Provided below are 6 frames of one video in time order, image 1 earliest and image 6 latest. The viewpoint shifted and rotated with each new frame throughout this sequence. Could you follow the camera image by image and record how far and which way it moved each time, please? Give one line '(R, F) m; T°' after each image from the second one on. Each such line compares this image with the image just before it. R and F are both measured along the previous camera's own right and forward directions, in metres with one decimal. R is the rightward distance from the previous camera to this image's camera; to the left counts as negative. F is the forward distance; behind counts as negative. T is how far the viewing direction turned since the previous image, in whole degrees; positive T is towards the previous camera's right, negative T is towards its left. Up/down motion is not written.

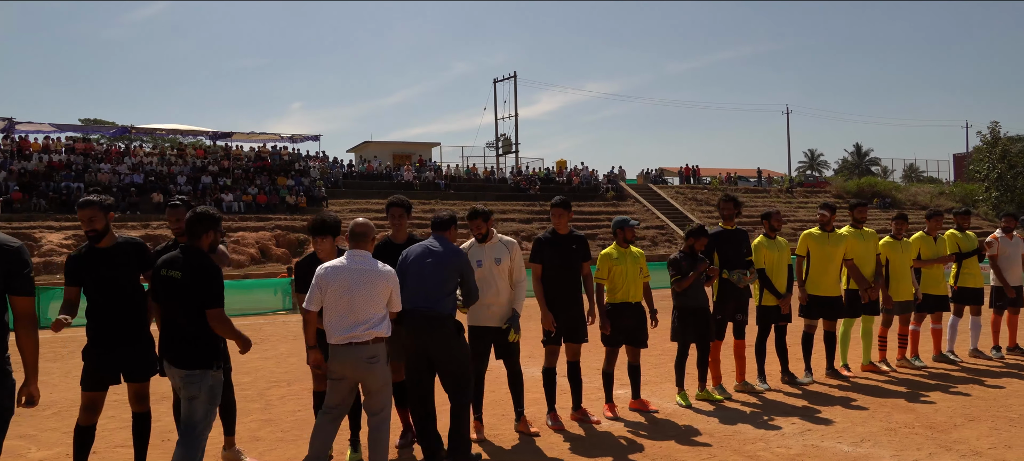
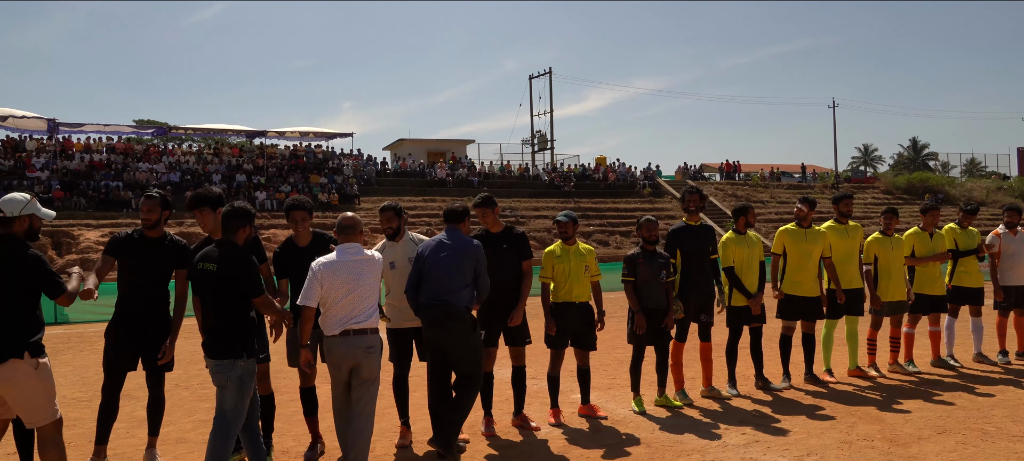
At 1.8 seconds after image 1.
(+0.8, +0.3) m; -4°
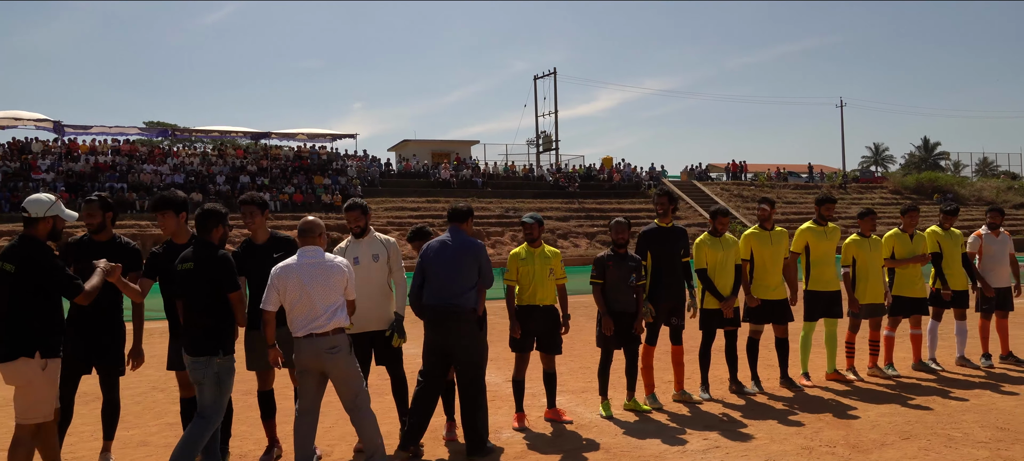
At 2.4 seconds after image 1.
(+0.4, 0.0) m; -1°
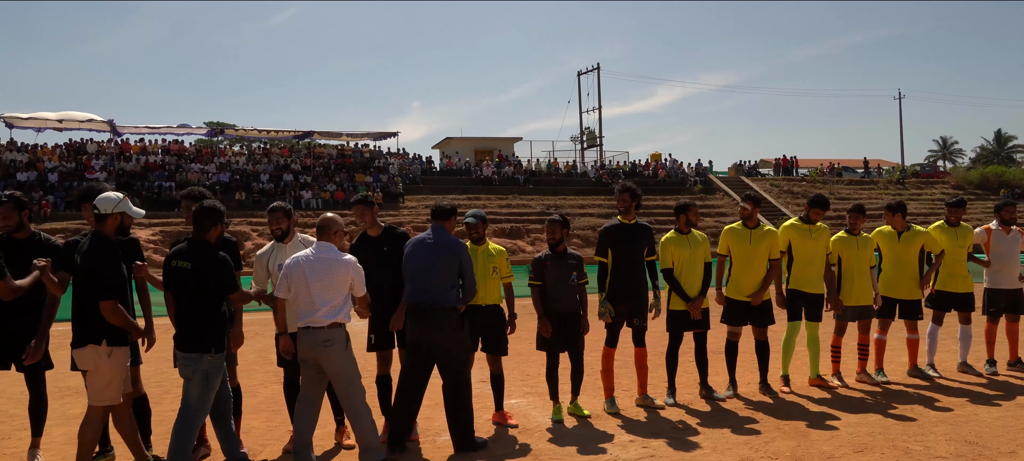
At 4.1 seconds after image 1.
(+0.8, +0.2) m; -4°
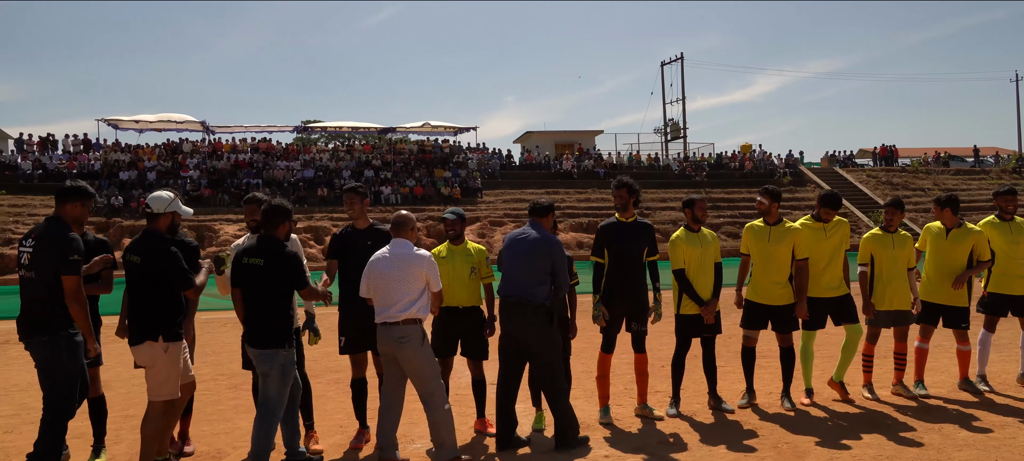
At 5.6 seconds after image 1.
(+0.8, +0.4) m; -7°
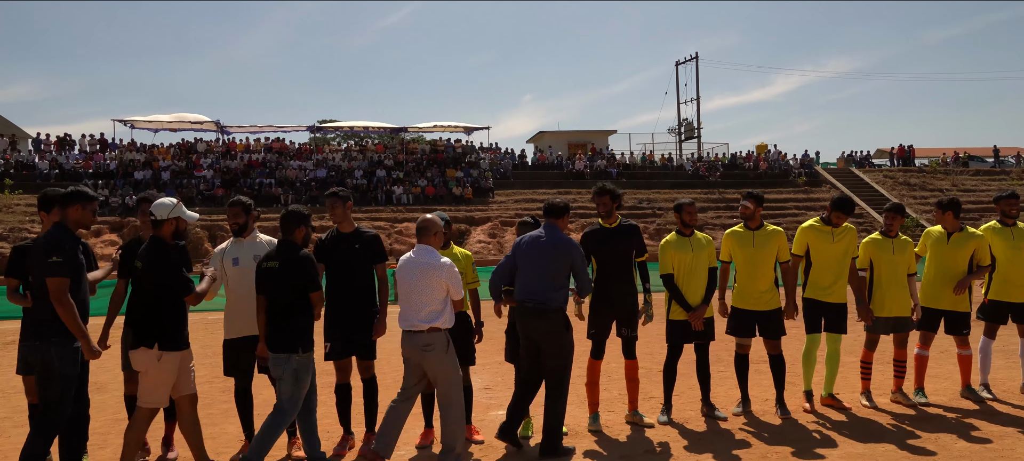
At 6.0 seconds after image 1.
(-0.7, +0.4) m; 0°
